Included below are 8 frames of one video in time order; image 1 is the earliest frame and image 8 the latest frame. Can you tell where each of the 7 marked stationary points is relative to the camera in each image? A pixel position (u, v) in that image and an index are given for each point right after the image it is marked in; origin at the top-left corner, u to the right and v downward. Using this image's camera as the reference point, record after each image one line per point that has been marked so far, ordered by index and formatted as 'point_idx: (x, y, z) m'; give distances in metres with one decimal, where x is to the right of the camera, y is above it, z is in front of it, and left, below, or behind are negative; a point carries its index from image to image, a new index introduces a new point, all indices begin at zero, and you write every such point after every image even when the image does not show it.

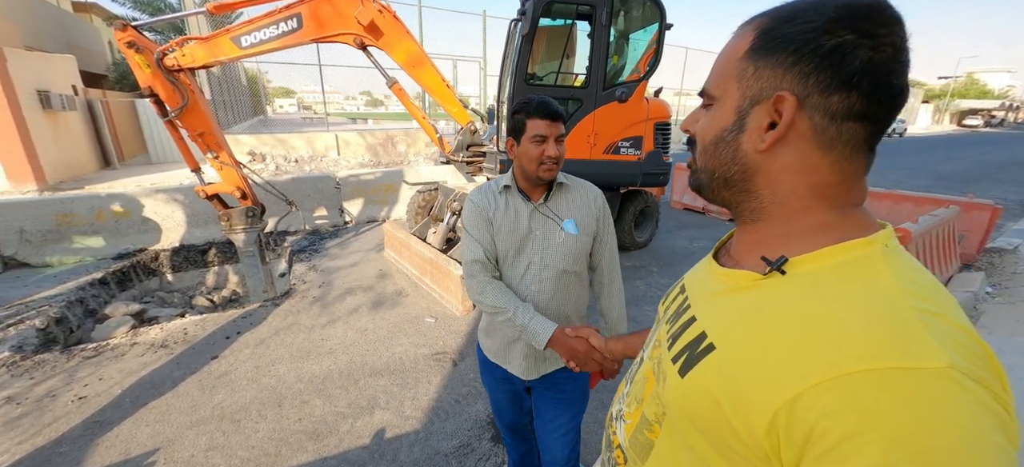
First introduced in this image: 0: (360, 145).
0: (-5.2, +3.1, +13.3) m
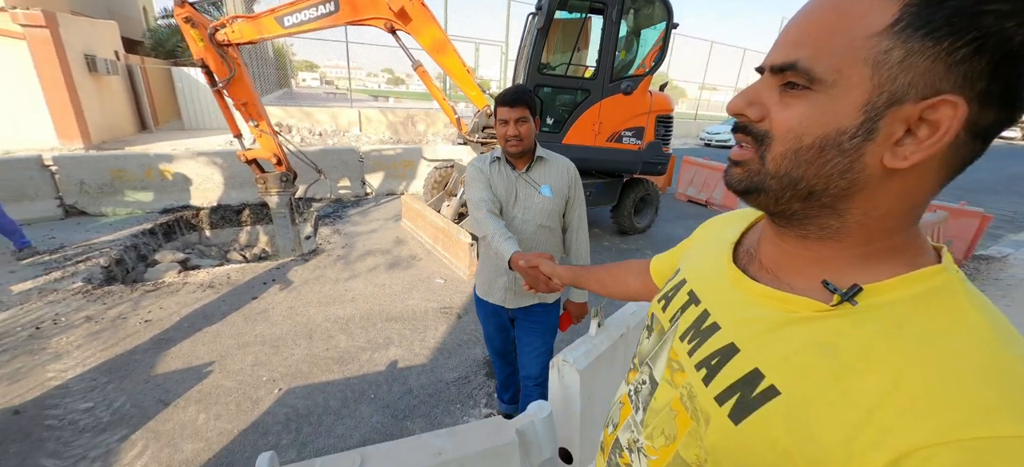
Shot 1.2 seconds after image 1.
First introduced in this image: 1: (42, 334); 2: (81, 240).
0: (-4.7, +4.0, +13.7) m
1: (-3.9, -0.8, +3.2) m
2: (-5.5, -0.1, +4.9) m
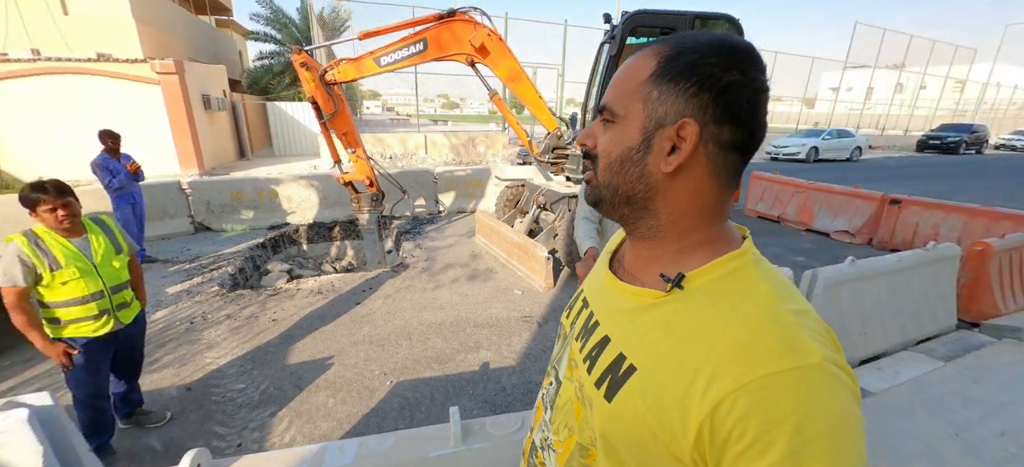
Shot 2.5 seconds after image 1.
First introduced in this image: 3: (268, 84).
0: (-2.6, +3.4, +14.6) m
1: (-3.2, -0.9, +3.9) m
2: (-4.5, -0.3, +5.8) m
3: (-11.6, +7.1, +18.3) m
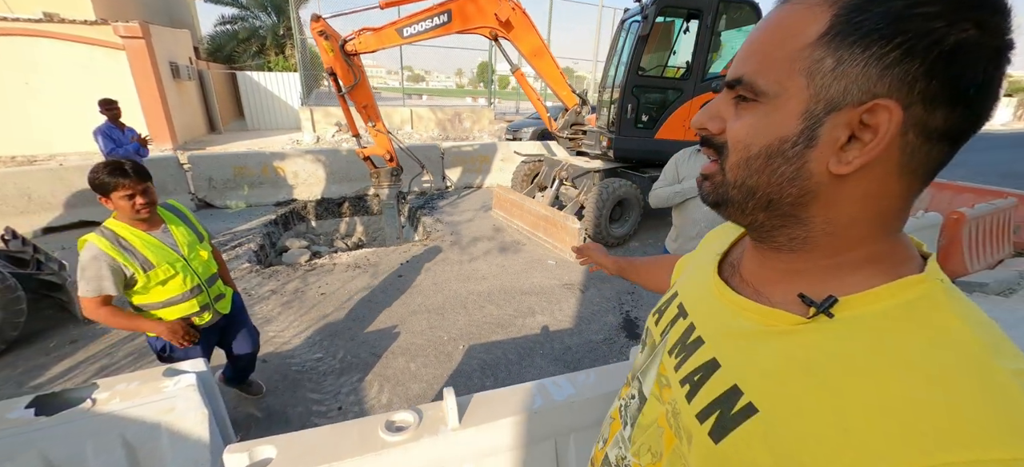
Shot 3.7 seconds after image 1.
0: (-3.0, +4.2, +14.4) m
1: (-2.7, -0.7, +3.8) m
2: (-4.2, +0.1, +5.6) m
3: (-12.4, +8.1, +17.1) m
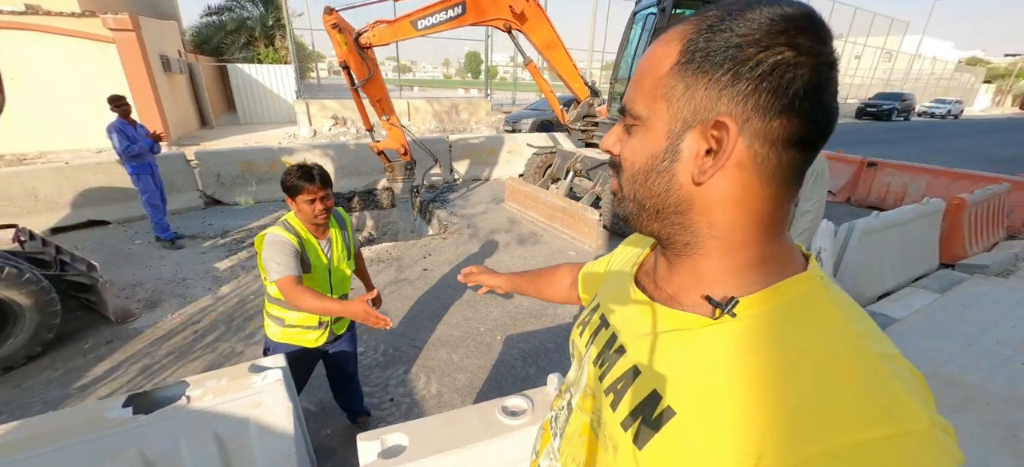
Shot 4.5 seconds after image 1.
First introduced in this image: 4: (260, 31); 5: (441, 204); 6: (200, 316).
0: (-3.1, +4.5, +14.2) m
1: (-2.4, -0.7, +3.9) m
2: (-4.0, +0.1, +5.6) m
3: (-12.6, +8.2, +16.6) m
4: (-10.9, +8.7, +16.6) m
5: (-1.2, +0.5, +6.5) m
6: (-2.9, -0.8, +3.6) m
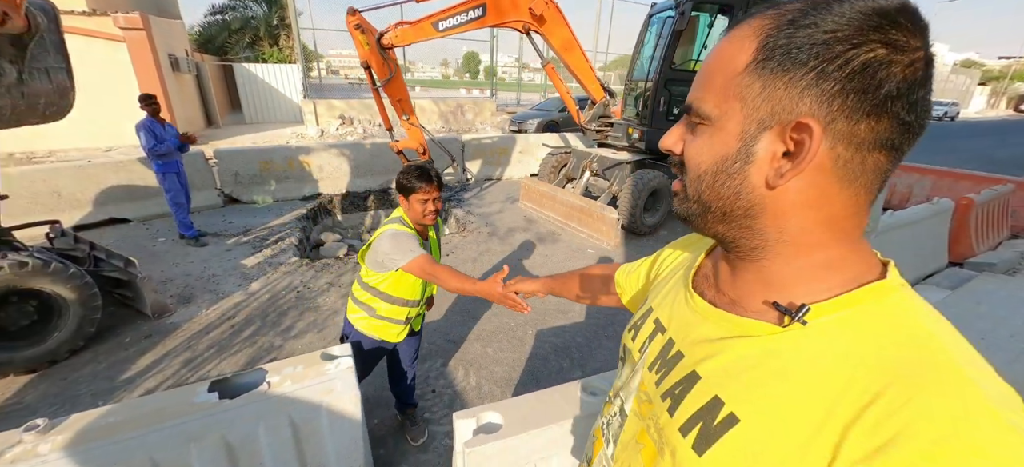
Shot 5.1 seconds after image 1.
0: (-2.9, +4.5, +14.3) m
1: (-2.1, -0.6, +3.9) m
2: (-3.7, +0.1, +5.6) m
3: (-12.4, +8.3, +16.6) m
4: (-10.7, +8.8, +16.6) m
5: (-1.0, +0.5, +6.6) m
6: (-2.6, -0.7, +3.6) m
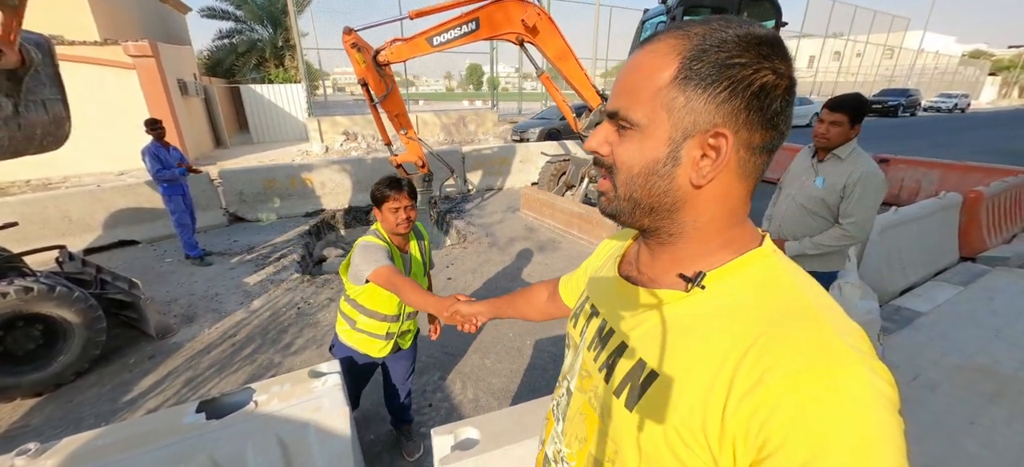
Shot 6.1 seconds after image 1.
0: (-2.8, +4.1, +14.5) m
1: (-2.1, -0.8, +4.0) m
2: (-3.7, -0.1, +5.7) m
3: (-12.4, +7.5, +17.1) m
4: (-10.7, +8.0, +17.0) m
5: (-0.9, +0.3, +6.6) m
6: (-2.6, -0.9, +3.7) m
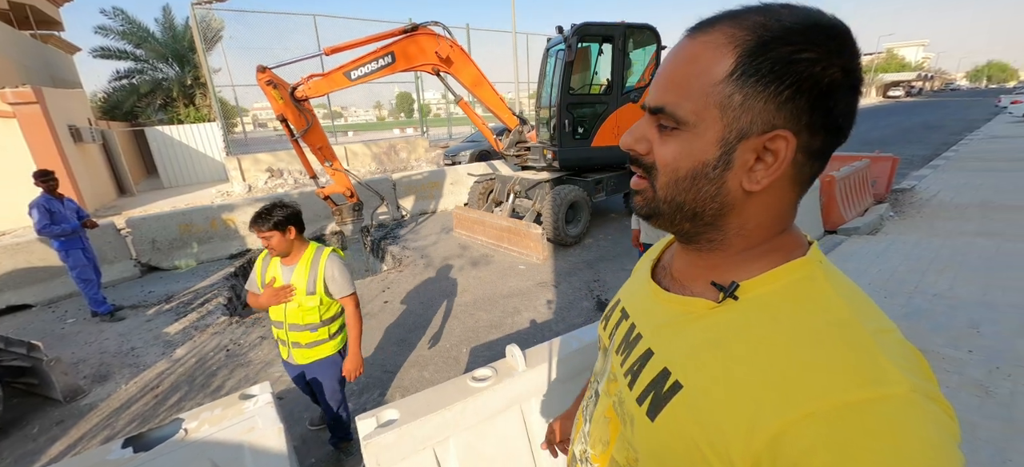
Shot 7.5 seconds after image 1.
0: (-5.4, +3.0, +14.4) m
1: (-2.8, -1.2, +3.9) m
2: (-4.6, -0.8, +5.4) m
3: (-15.5, +5.2, +15.8) m
4: (-13.9, +5.9, +16.0) m
5: (-2.1, -0.1, +6.7) m
6: (-3.2, -1.4, +3.5) m
